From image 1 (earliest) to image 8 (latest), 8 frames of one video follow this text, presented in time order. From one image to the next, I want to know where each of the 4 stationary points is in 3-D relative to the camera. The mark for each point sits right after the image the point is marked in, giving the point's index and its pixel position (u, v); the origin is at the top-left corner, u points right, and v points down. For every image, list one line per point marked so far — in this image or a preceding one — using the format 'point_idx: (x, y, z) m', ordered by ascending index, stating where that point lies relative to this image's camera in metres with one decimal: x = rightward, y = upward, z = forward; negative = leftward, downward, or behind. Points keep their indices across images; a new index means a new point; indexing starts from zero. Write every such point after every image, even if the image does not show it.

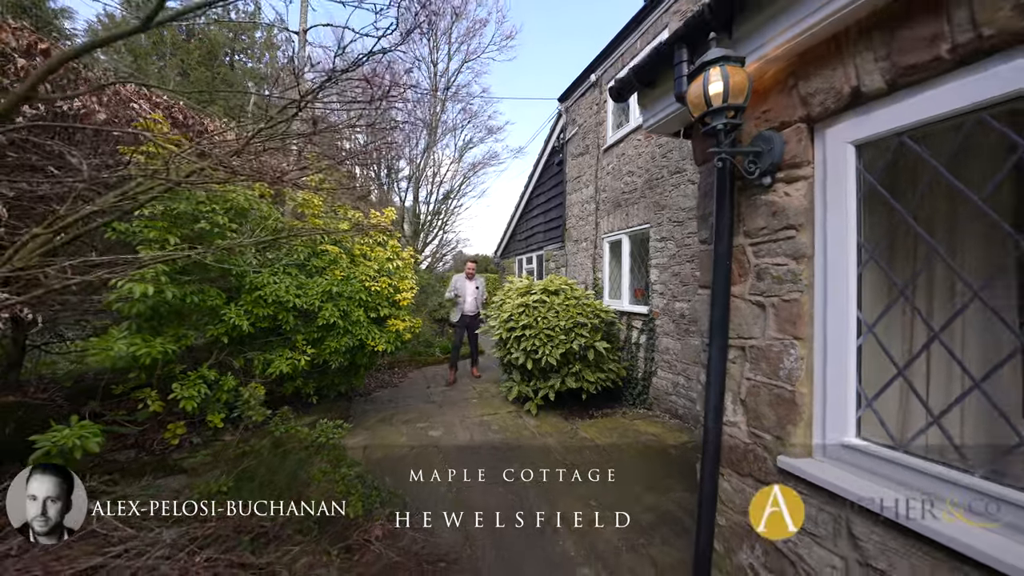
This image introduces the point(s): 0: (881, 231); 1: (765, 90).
0: (+1.4, +0.2, +1.3) m
1: (+1.1, +0.9, +1.6) m
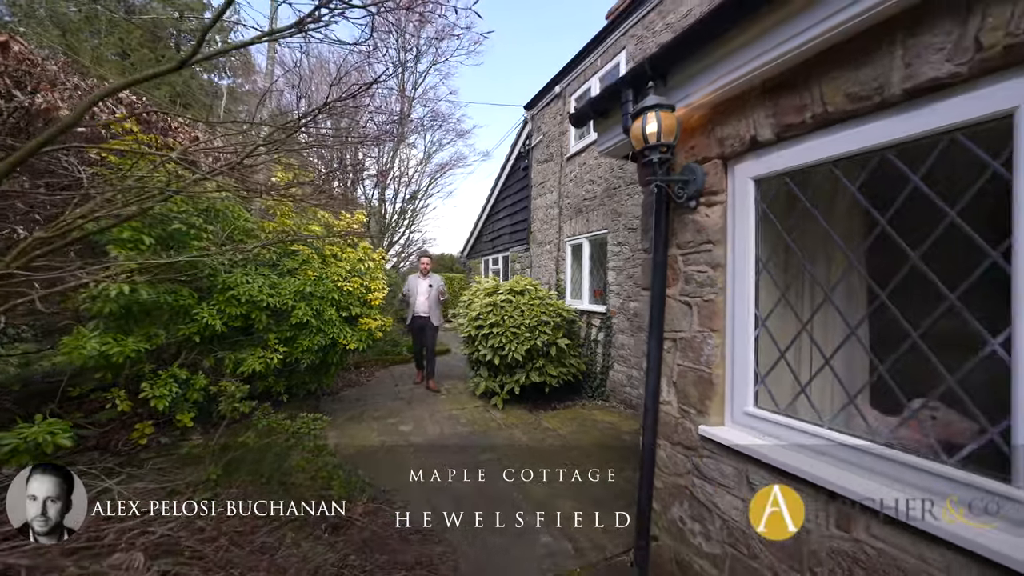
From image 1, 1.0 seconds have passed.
0: (+1.3, +0.2, +1.7) m
1: (+1.0, +0.8, +2.0) m
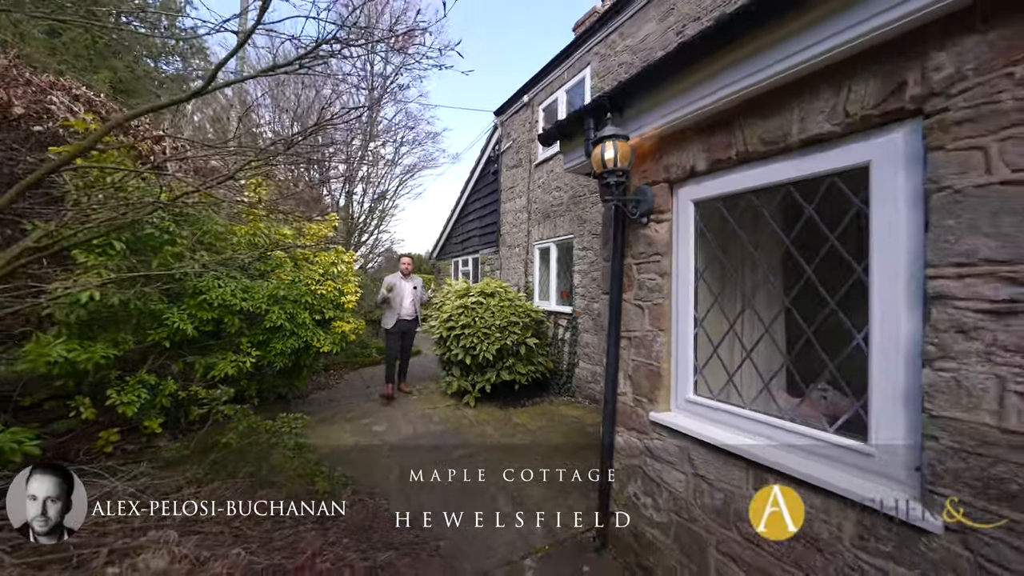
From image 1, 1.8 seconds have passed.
0: (+1.1, +0.1, +2.0) m
1: (+0.8, +0.8, +2.3) m
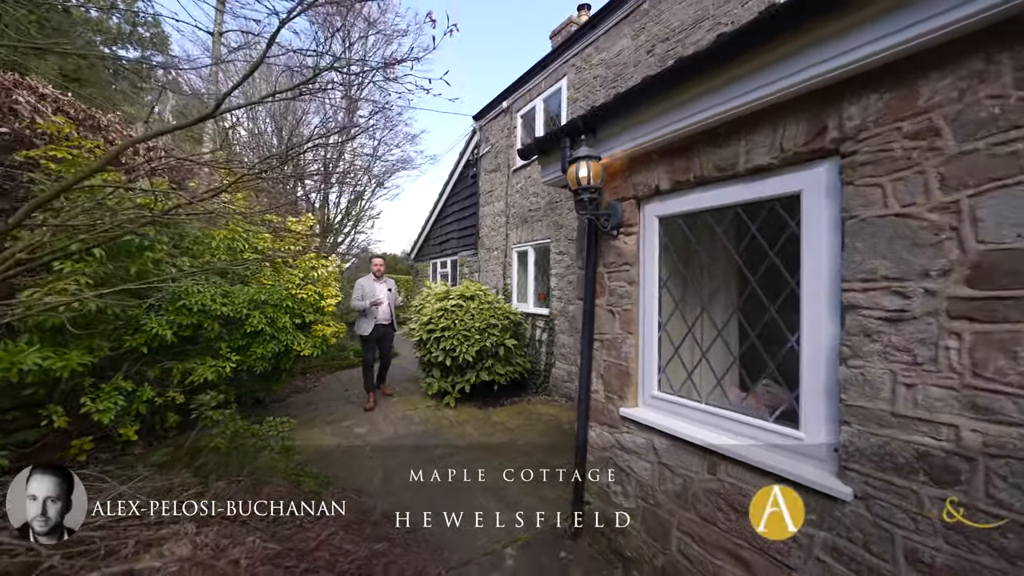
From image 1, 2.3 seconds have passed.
0: (+1.0, +0.1, +2.3) m
1: (+0.7, +0.8, +2.5) m
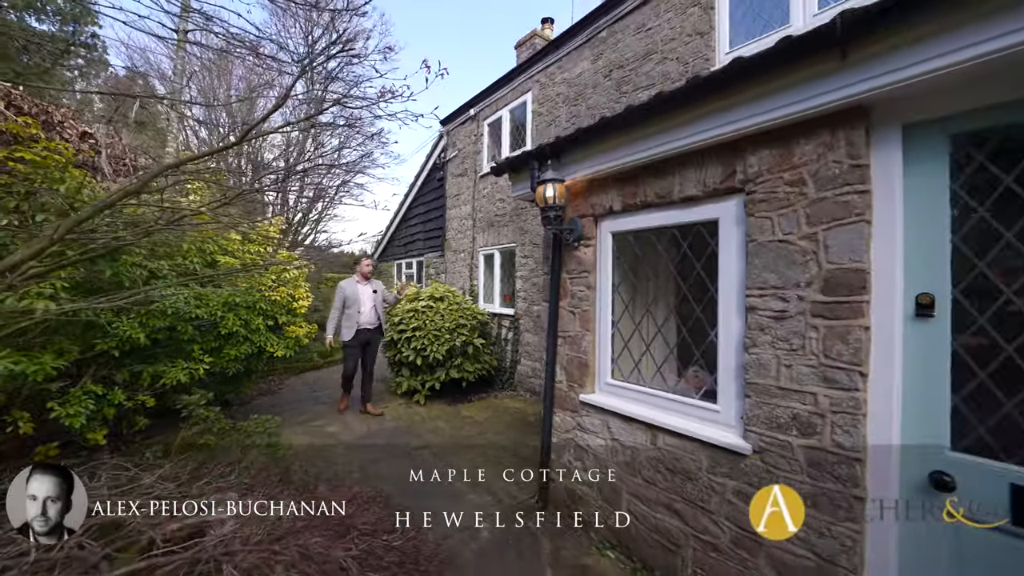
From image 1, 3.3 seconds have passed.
0: (+0.8, +0.1, +2.7) m
1: (+0.5, +0.7, +2.9) m
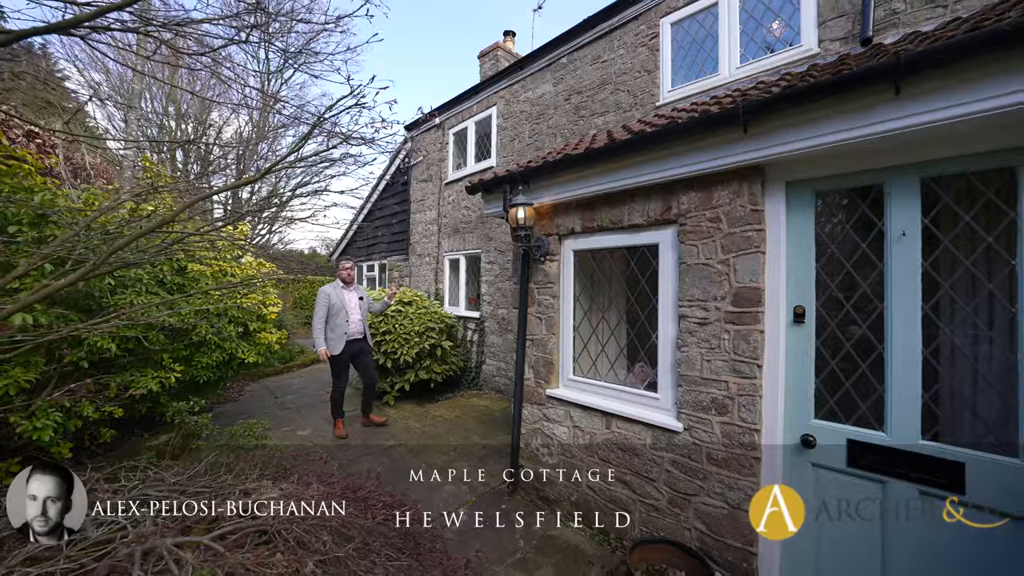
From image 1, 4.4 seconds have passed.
0: (+0.6, 0.0, +3.1) m
1: (+0.3, +0.7, +3.3) m
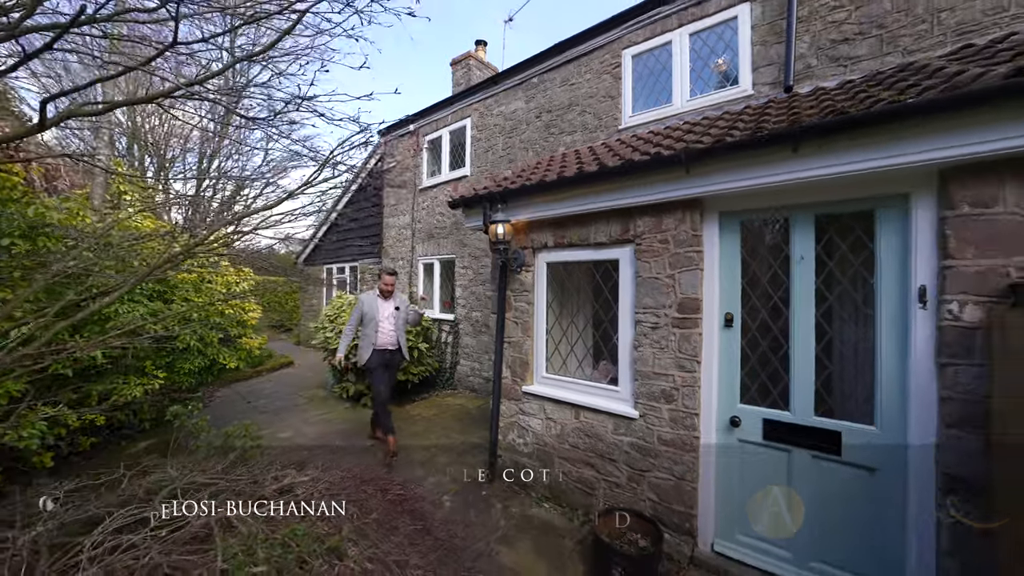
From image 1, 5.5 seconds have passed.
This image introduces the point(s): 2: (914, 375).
0: (+0.4, -0.1, +3.5) m
1: (+0.1, +0.6, +3.6) m
2: (+2.1, -0.5, +1.9) m
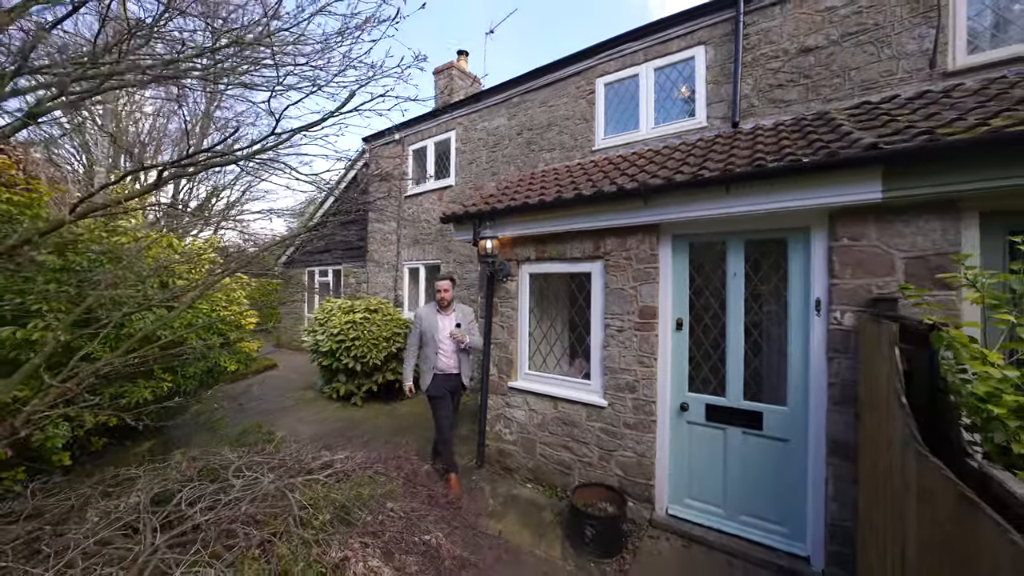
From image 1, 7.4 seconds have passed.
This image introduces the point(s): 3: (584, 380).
0: (+0.3, -0.2, +4.0) m
1: (-0.1, +0.5, +4.1) m
2: (+2.1, -0.5, +2.5) m
3: (+0.7, -0.9, +3.5) m
